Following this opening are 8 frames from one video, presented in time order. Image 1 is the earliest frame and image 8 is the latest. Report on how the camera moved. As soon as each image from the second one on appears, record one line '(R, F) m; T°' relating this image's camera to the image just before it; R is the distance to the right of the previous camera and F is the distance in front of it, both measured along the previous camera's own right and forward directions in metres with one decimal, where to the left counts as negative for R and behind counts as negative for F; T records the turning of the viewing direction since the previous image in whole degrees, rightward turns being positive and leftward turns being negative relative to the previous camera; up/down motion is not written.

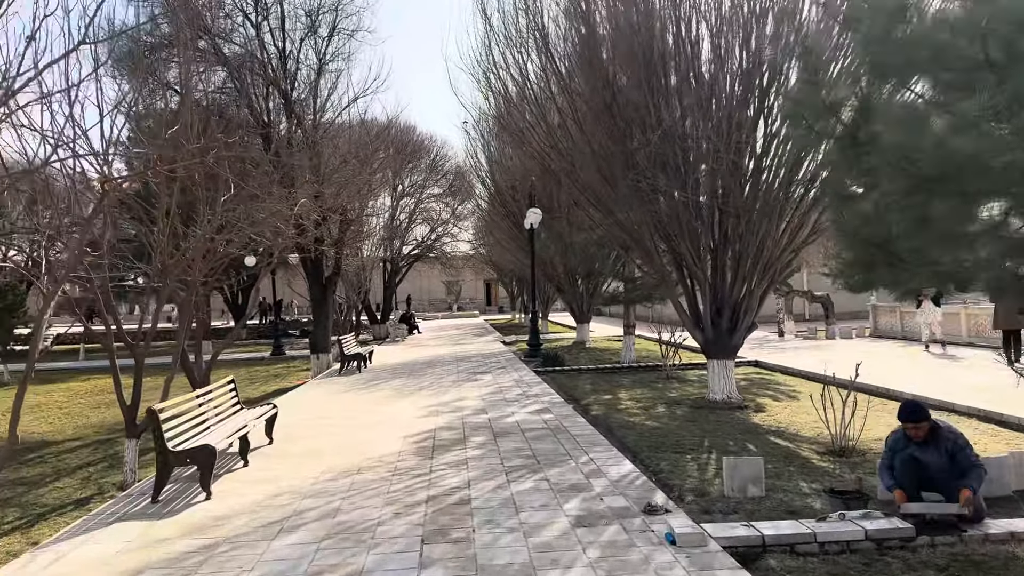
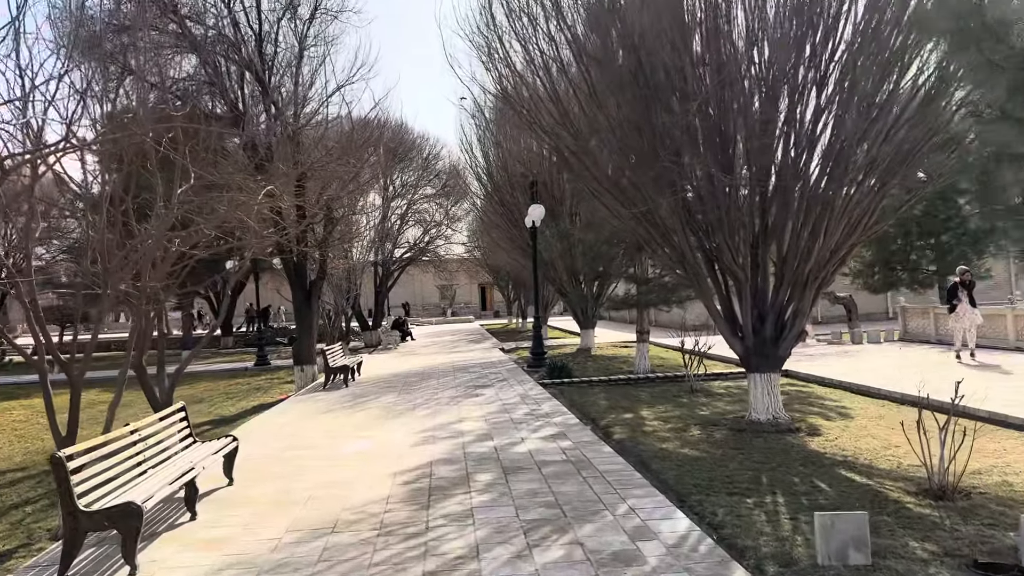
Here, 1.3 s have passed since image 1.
(-0.1, +1.1) m; 0°
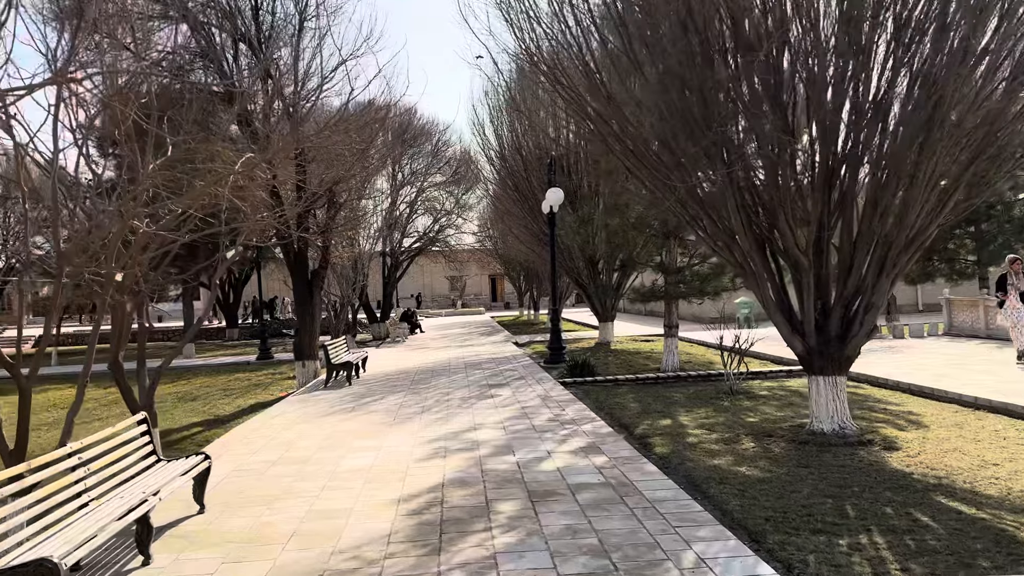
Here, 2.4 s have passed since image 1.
(-0.1, +0.9) m; -1°
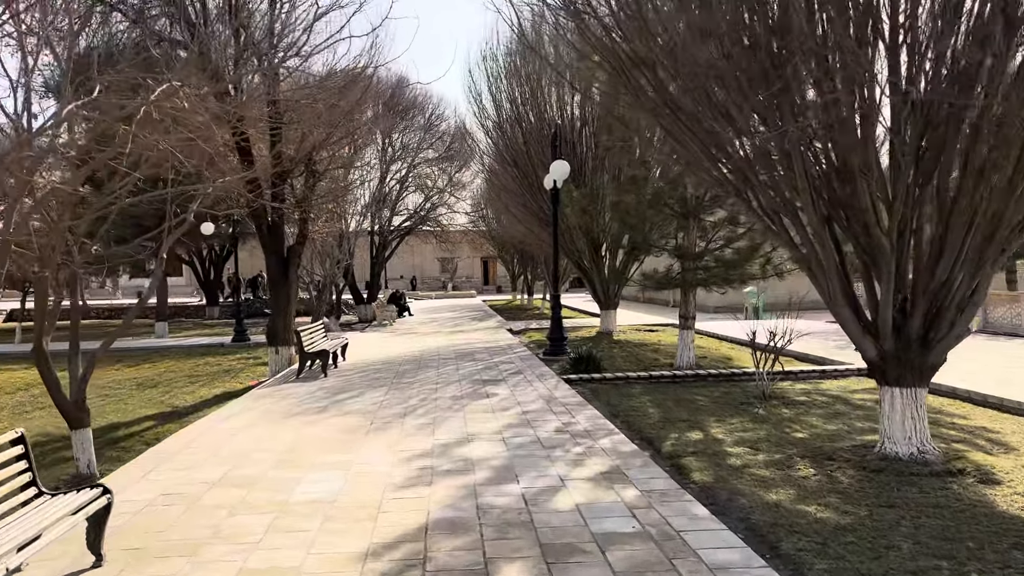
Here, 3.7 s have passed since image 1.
(-0.1, +1.1) m; +1°
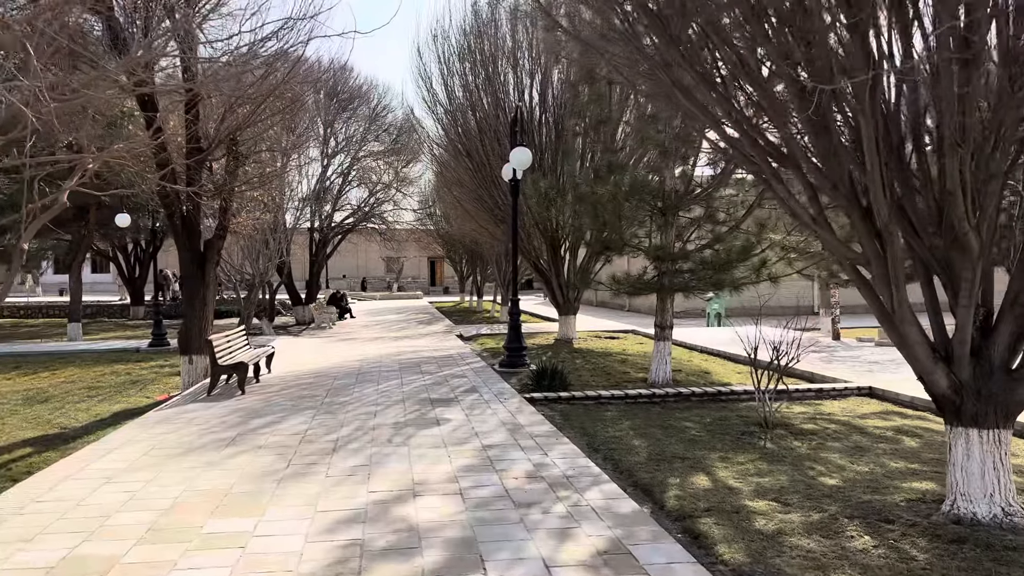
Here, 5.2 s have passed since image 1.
(-0.1, +1.2) m; +4°
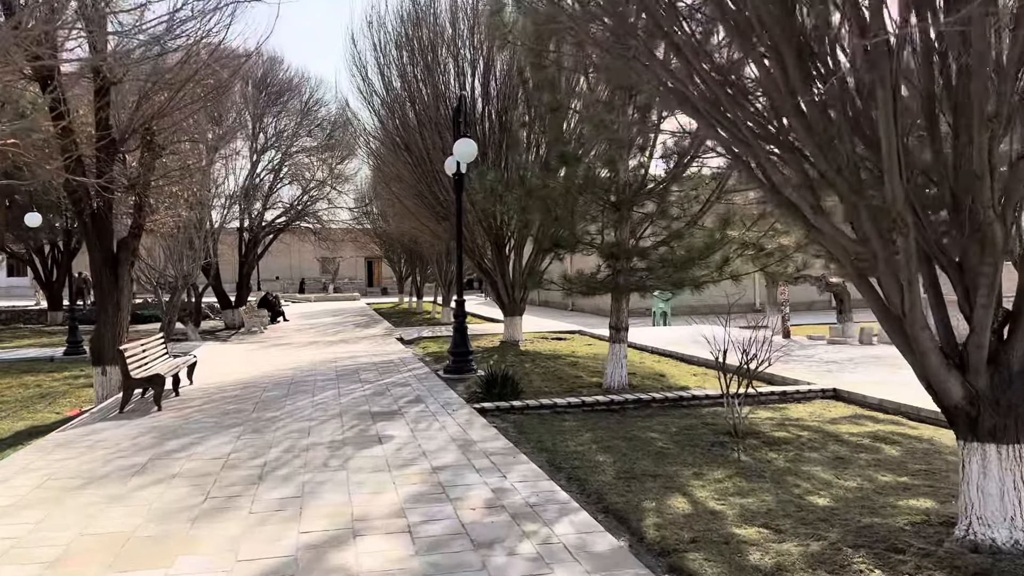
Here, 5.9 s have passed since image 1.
(-0.1, +0.6) m; +4°
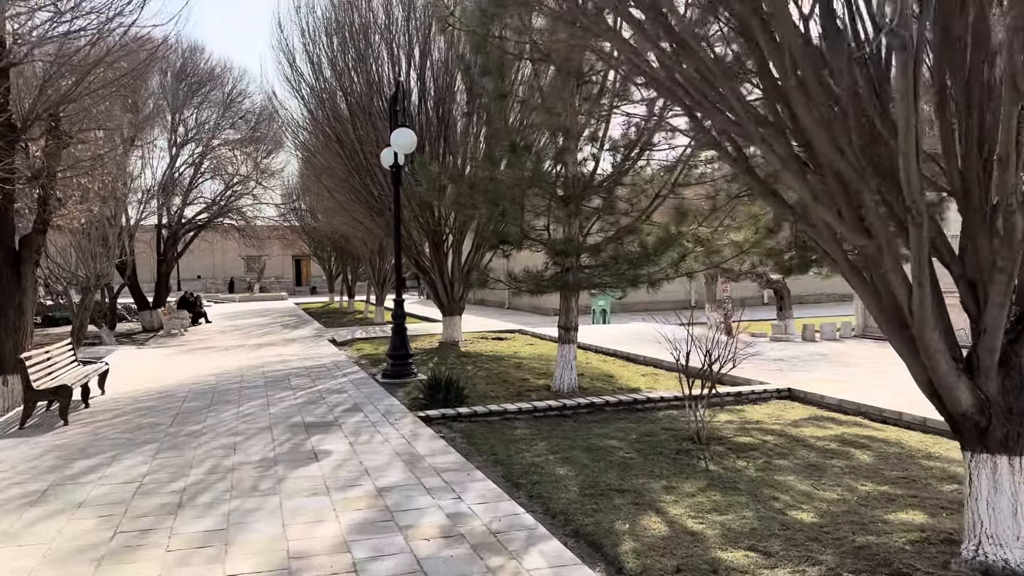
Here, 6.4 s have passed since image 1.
(-0.1, +0.4) m; +5°
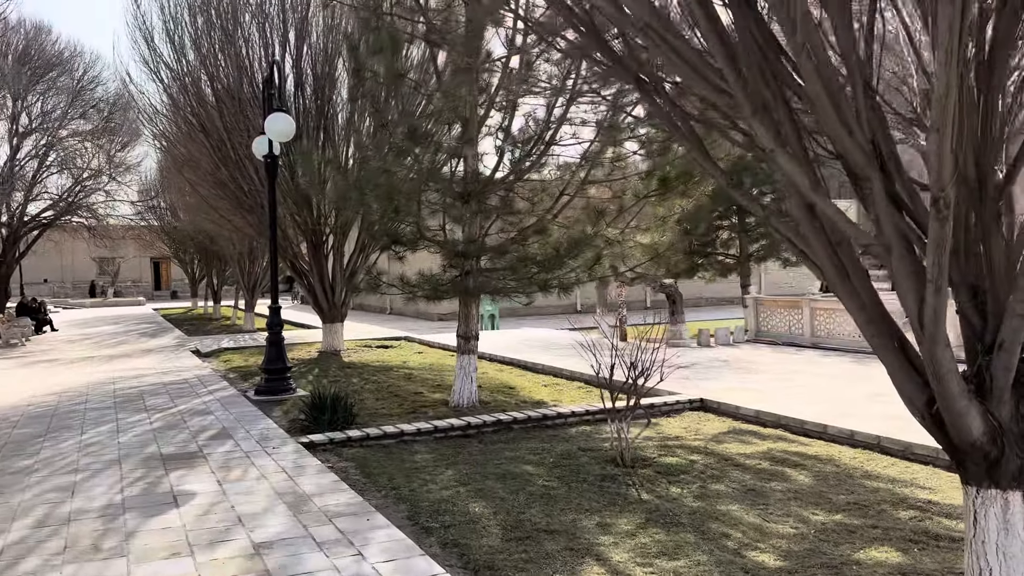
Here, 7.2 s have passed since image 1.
(-0.1, +0.7) m; +8°
